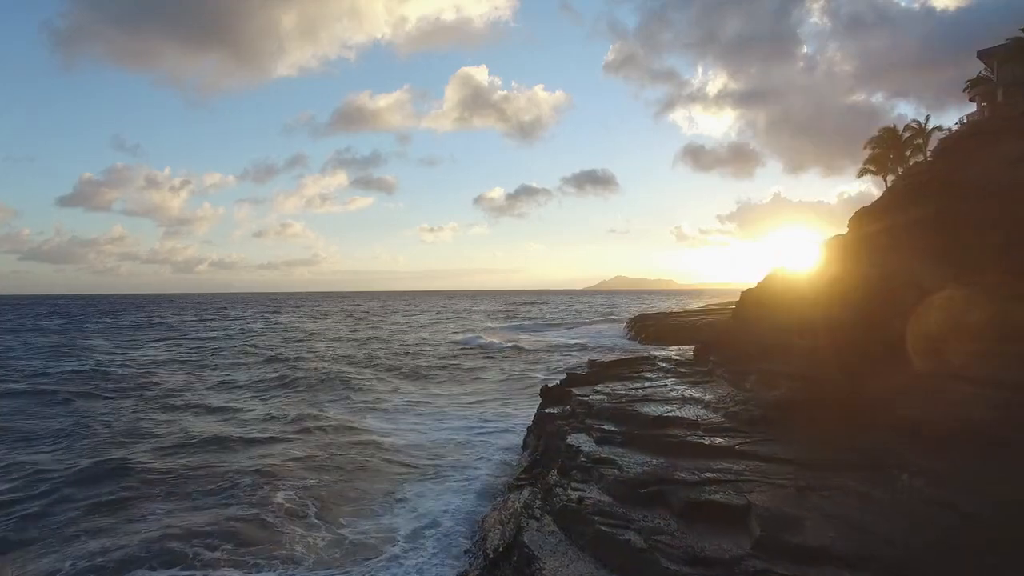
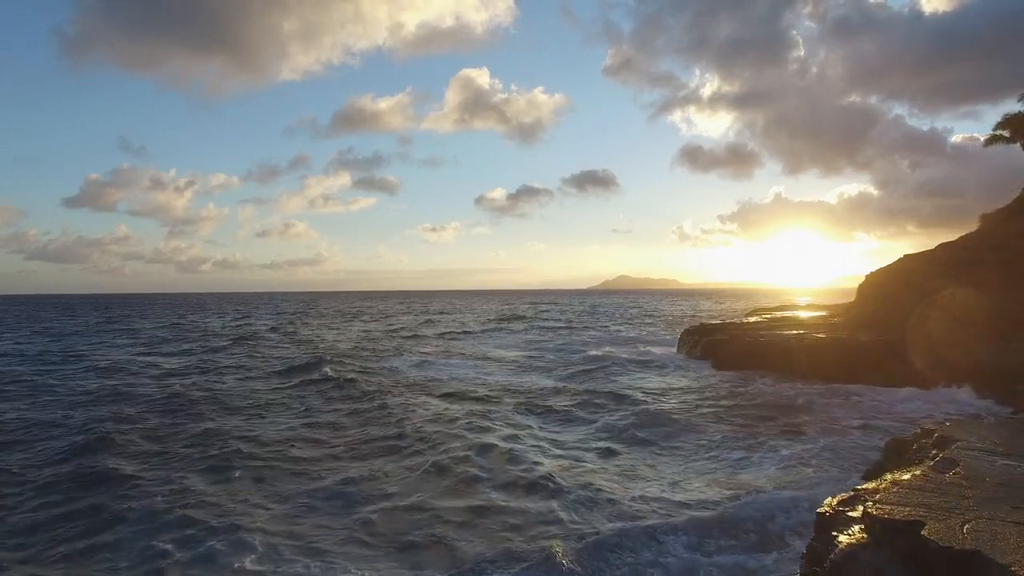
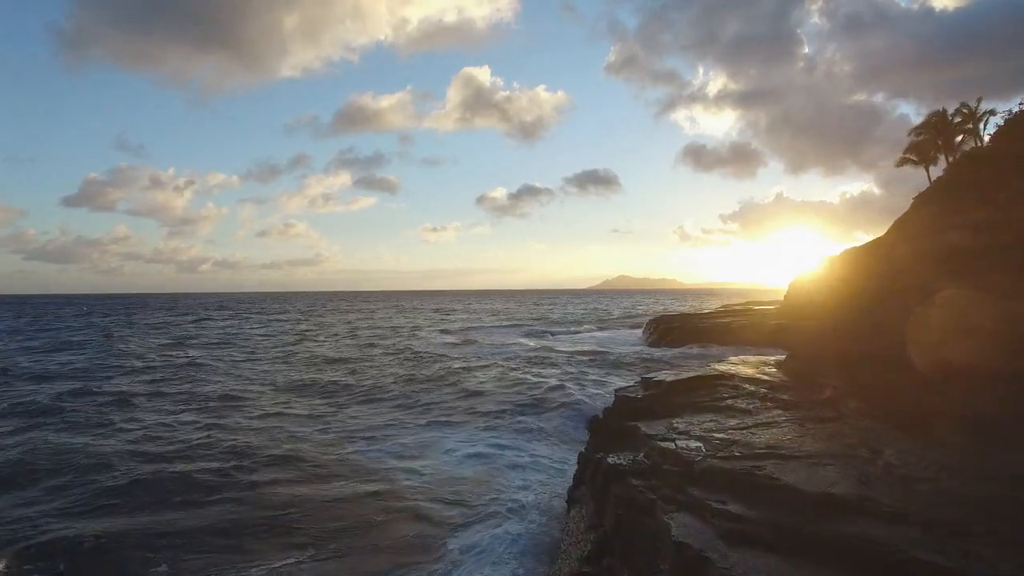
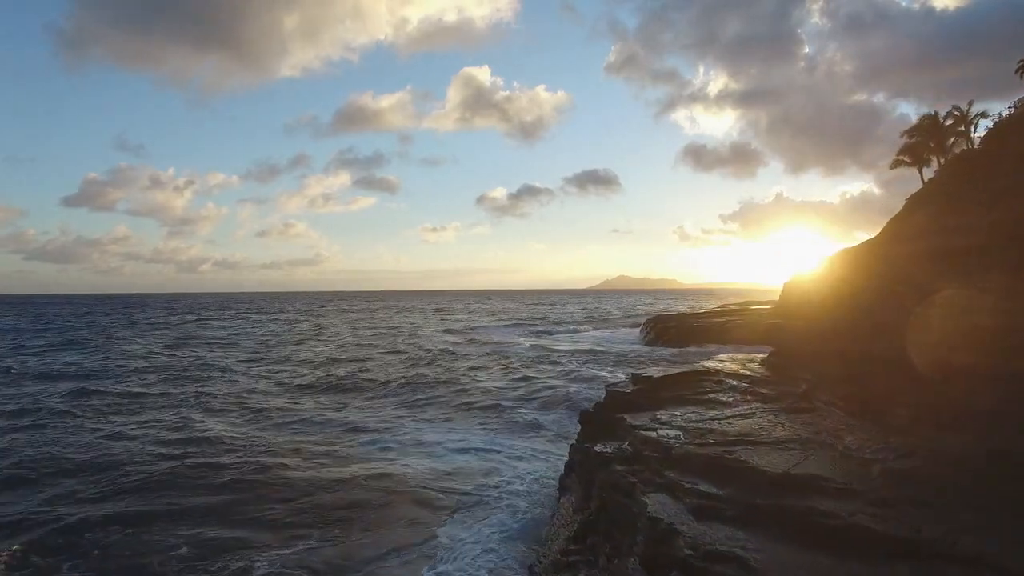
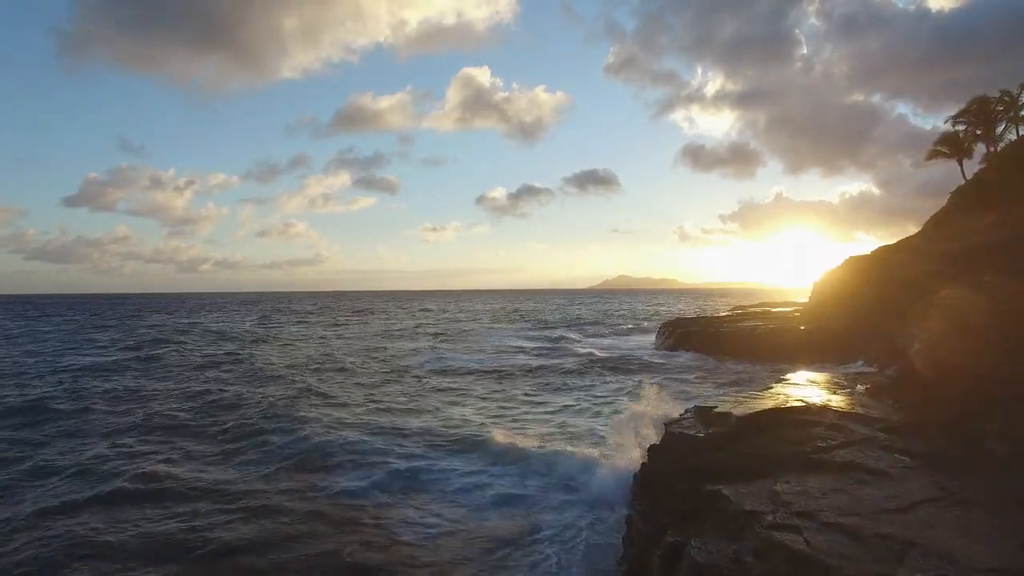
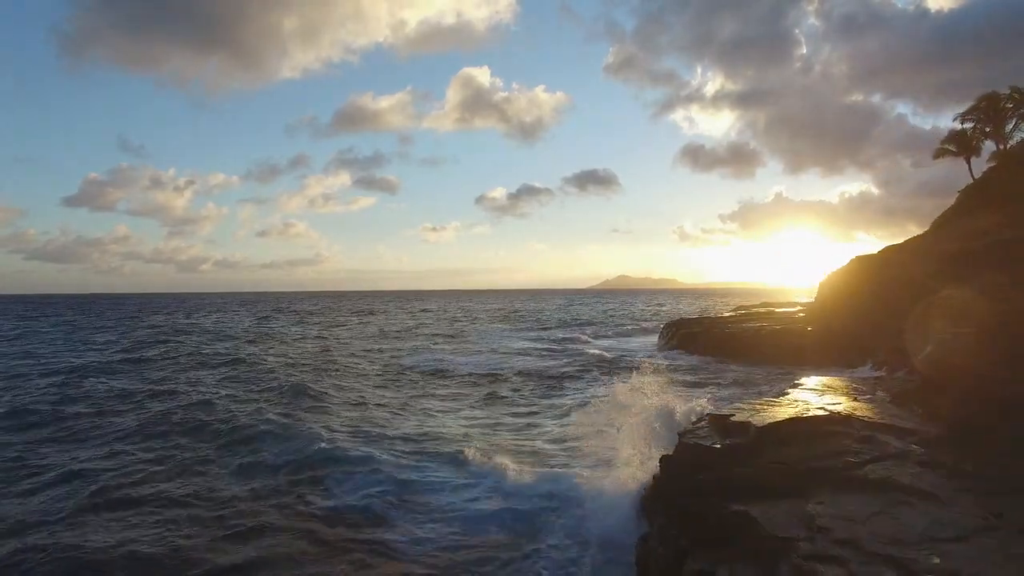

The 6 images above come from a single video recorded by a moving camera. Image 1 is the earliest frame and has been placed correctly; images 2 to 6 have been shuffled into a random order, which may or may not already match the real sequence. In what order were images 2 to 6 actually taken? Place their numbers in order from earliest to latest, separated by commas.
4, 3, 5, 6, 2
